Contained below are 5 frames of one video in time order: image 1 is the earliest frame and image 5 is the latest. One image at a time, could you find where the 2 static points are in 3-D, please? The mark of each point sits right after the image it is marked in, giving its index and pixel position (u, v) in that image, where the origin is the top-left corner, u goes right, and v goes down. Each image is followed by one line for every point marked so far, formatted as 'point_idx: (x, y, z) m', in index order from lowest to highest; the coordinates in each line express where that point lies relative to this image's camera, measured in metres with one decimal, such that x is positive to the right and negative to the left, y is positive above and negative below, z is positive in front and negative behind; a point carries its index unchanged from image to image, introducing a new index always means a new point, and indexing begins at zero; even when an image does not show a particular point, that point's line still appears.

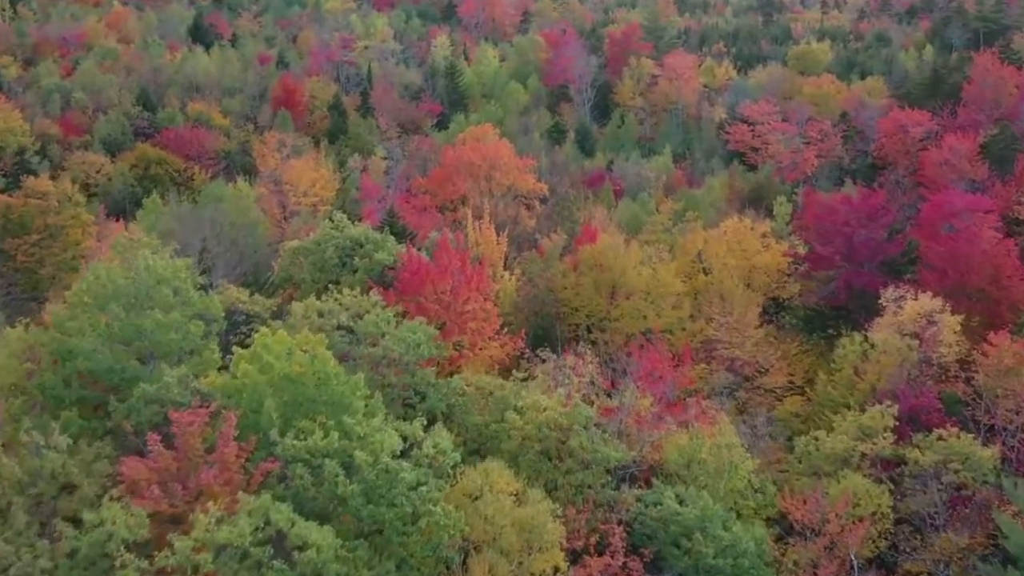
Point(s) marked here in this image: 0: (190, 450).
0: (-5.6, -2.8, +18.0) m
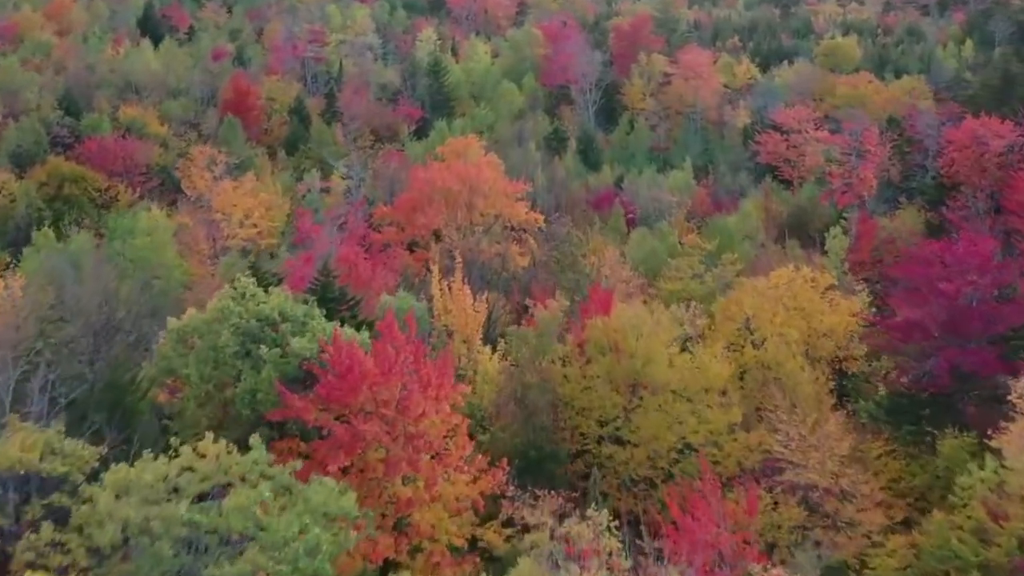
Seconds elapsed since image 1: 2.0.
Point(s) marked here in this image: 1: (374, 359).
0: (-6.1, -4.9, +8.6) m
1: (-2.7, -1.4, +19.8) m
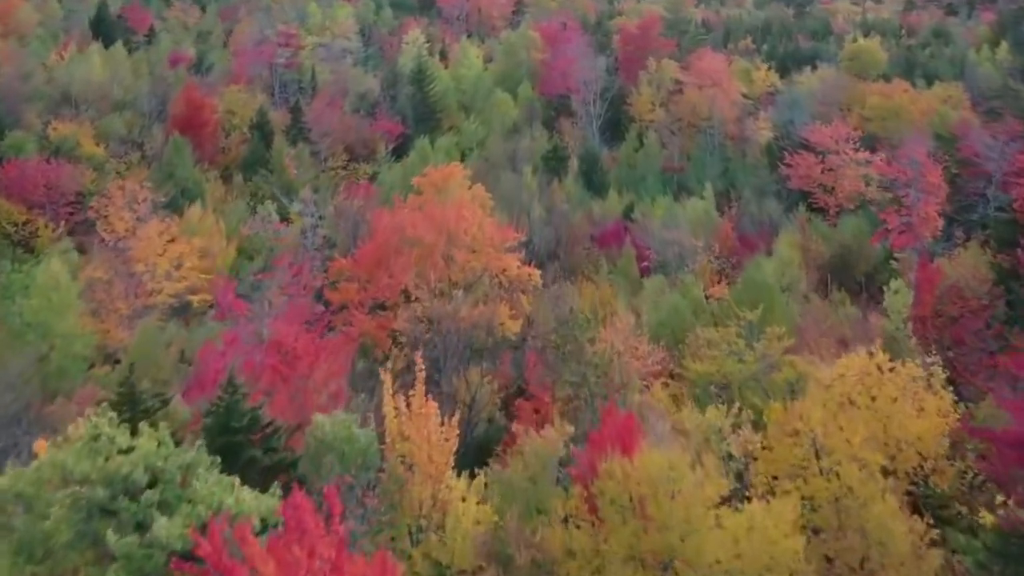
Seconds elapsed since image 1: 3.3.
0: (-6.4, -7.0, +1.5) m
1: (-3.0, -3.4, +12.8) m
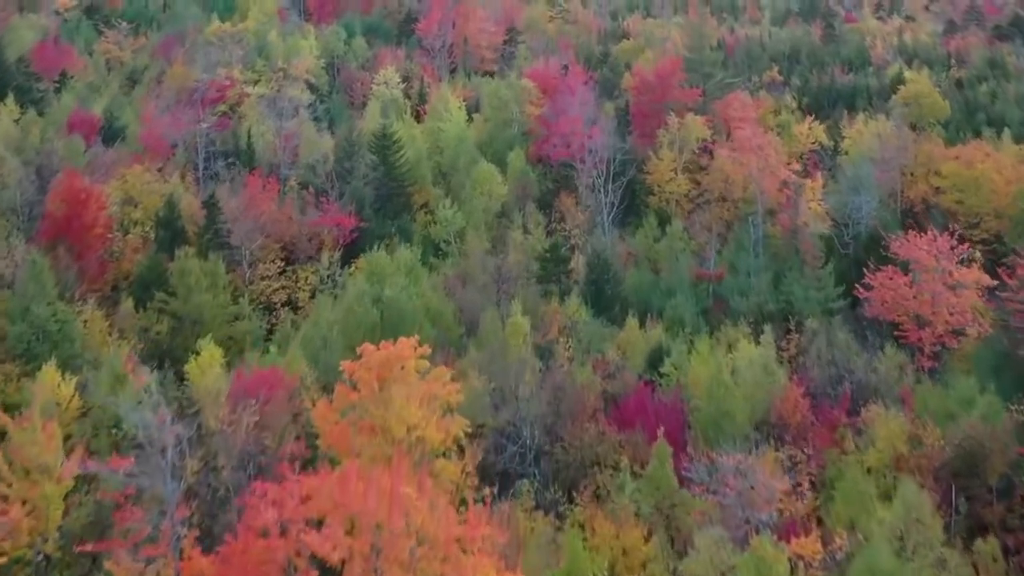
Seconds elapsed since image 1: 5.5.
0: (-6.8, -12.6, -10.3) m
1: (-3.4, -8.9, +1.0) m
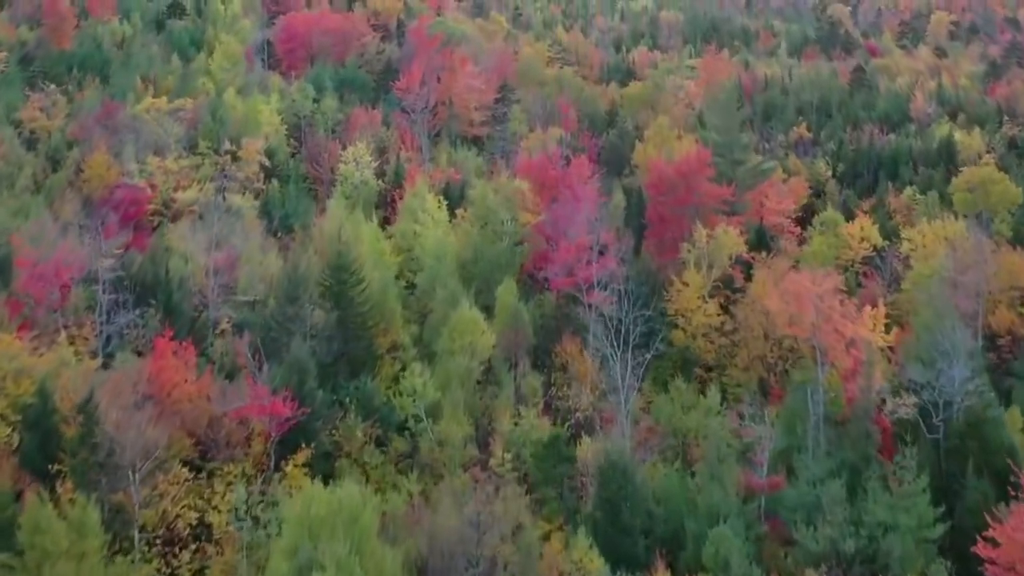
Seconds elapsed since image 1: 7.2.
0: (-7.0, -18.7, -19.9) m
1: (-3.7, -15.0, -8.6) m
